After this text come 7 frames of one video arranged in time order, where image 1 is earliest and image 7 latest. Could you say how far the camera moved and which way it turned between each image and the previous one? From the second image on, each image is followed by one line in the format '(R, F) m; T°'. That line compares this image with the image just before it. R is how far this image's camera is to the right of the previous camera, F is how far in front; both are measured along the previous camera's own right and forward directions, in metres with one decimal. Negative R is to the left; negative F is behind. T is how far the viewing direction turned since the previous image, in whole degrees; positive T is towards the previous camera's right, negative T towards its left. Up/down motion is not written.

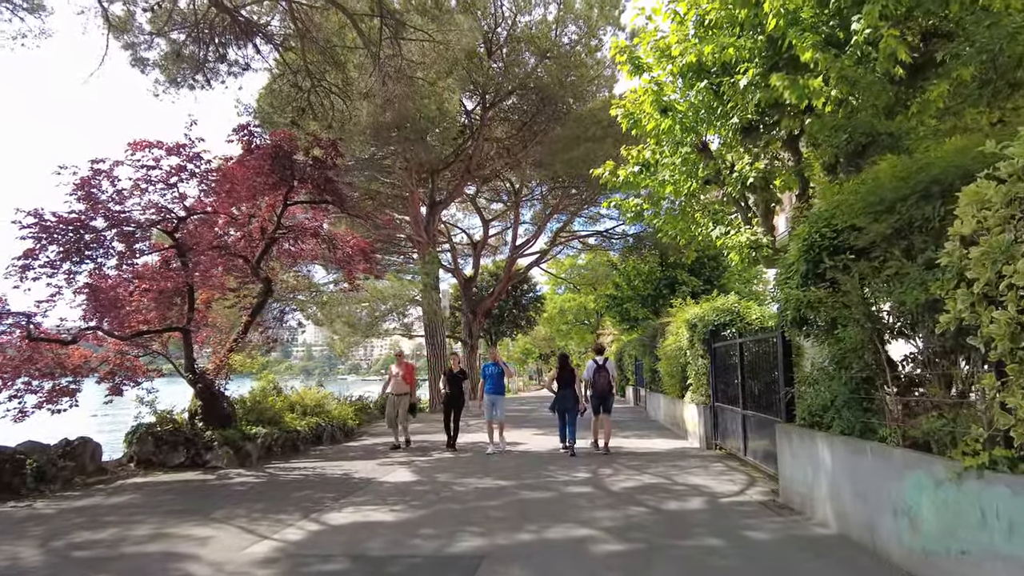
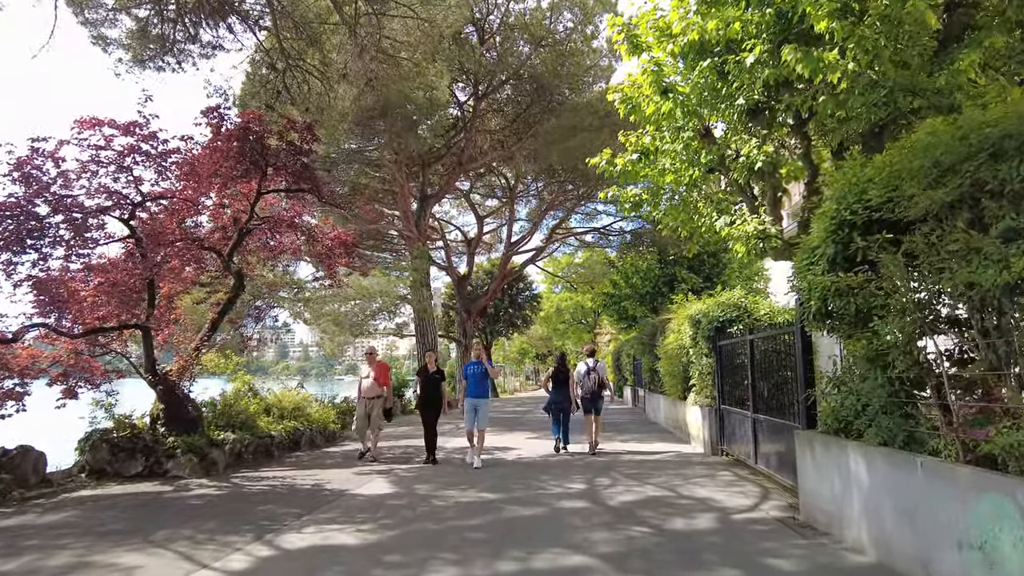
(+0.1, +0.8) m; 0°
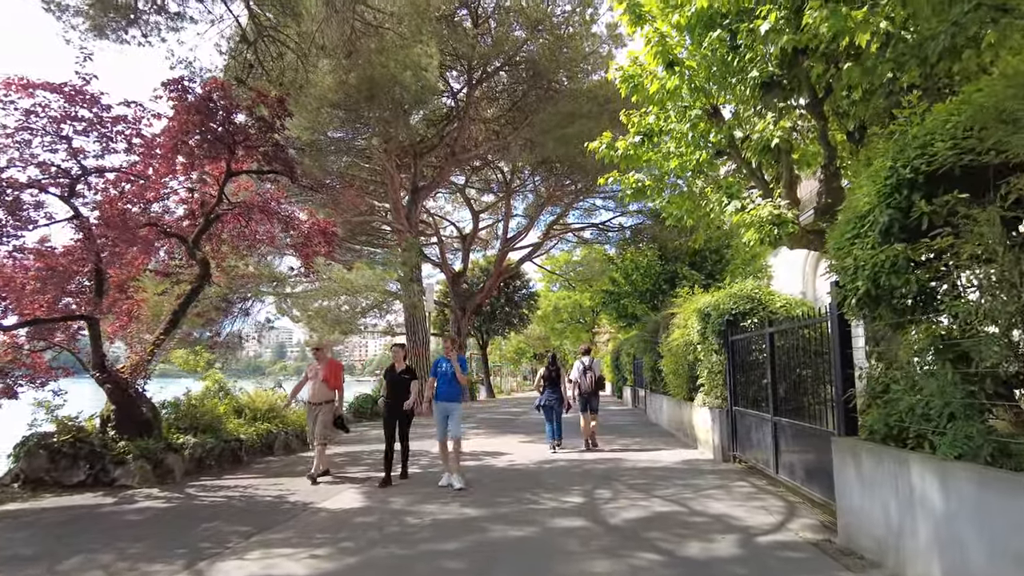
(+0.1, +0.9) m; 0°
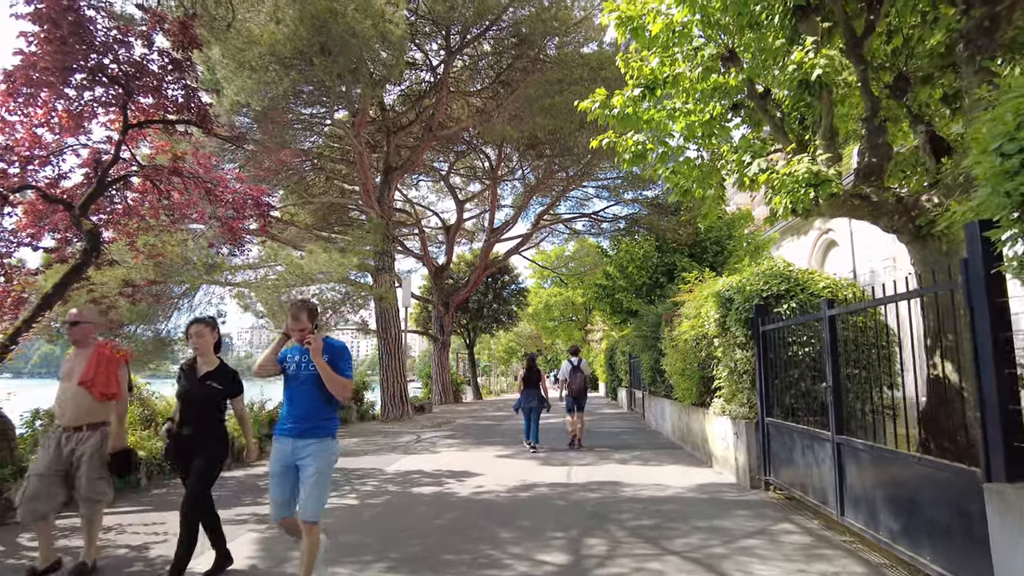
(+0.3, +2.1) m; +1°
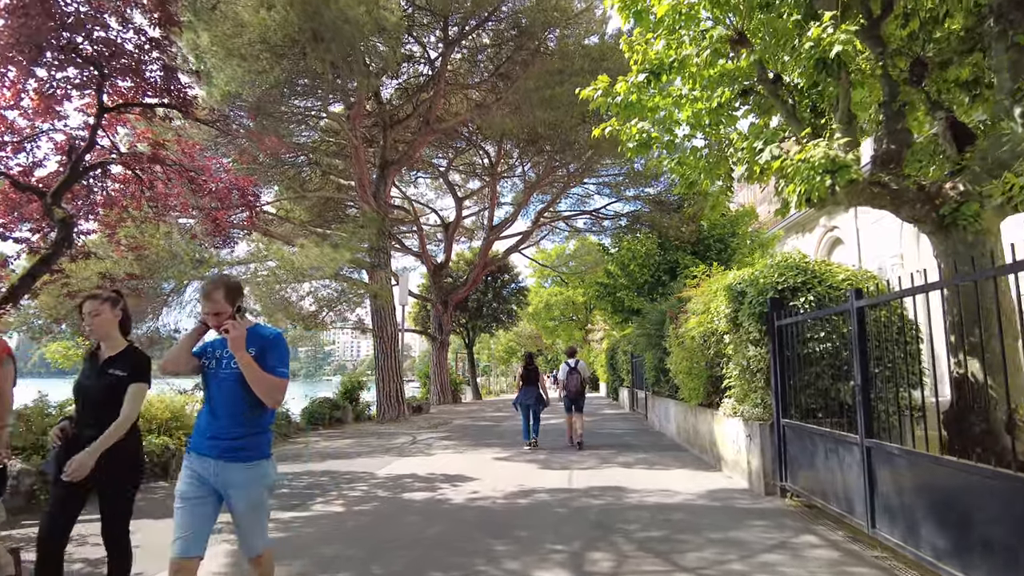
(0.0, +0.5) m; 0°
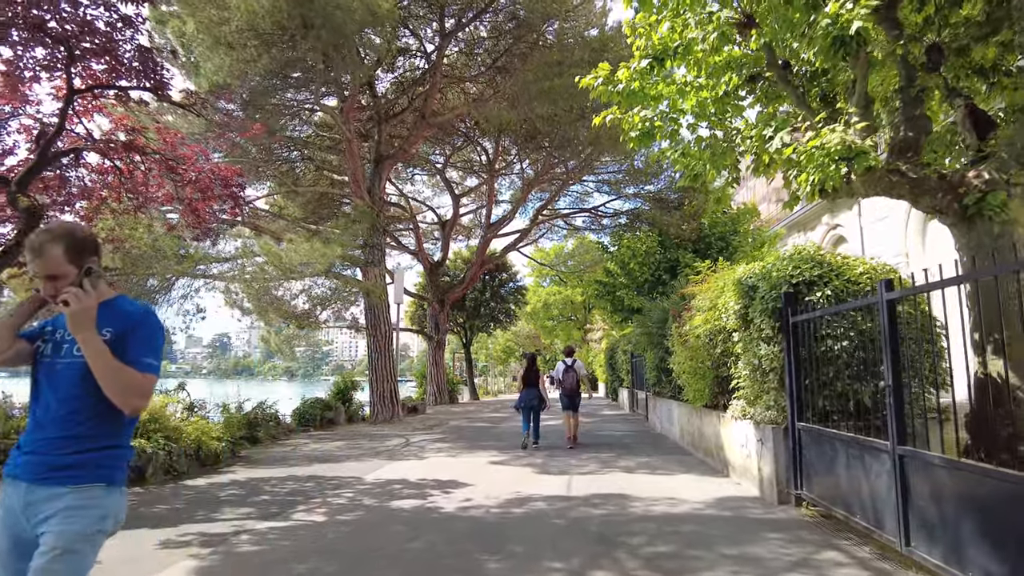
(0.0, +0.5) m; 0°
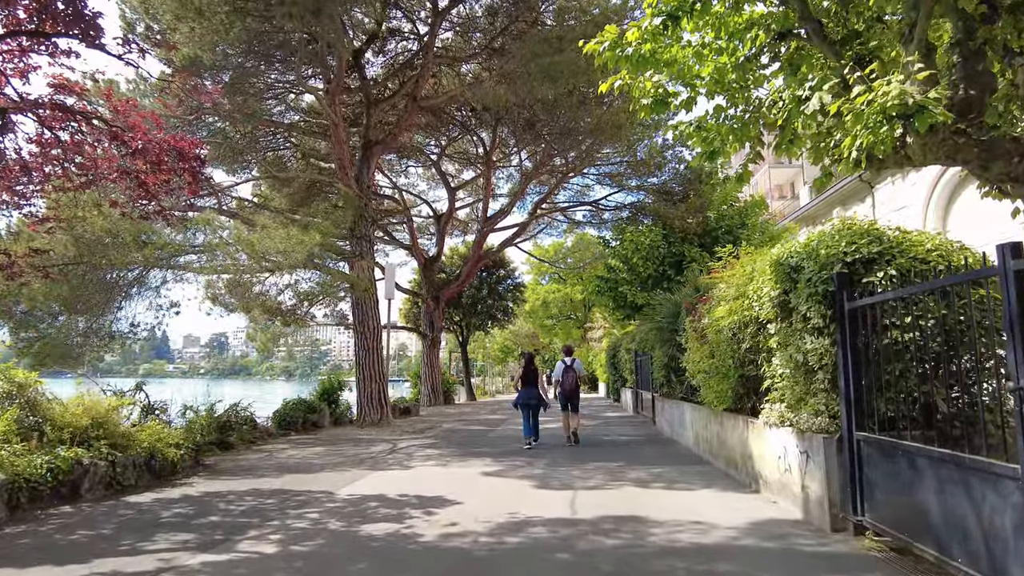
(0.0, +1.1) m; 0°
